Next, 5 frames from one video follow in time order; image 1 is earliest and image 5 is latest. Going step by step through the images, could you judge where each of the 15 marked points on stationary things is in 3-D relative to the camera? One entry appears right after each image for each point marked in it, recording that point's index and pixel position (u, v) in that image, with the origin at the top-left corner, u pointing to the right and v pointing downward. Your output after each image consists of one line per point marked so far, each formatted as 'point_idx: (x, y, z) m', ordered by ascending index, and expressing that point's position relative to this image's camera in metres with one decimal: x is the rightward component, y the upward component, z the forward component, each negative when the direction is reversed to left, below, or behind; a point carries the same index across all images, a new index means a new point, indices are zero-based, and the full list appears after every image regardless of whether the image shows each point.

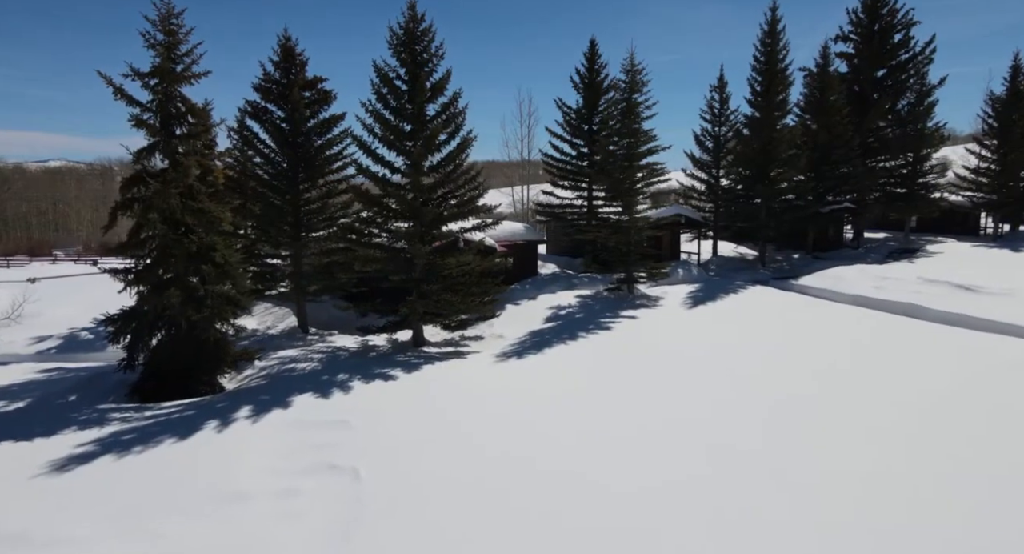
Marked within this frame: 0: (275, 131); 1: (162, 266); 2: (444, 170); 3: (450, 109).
0: (-7.1, +4.4, +19.2) m
1: (-7.6, +0.2, +14.1) m
2: (-2.0, +3.1, +18.6) m
3: (-1.9, +4.8, +18.5) m
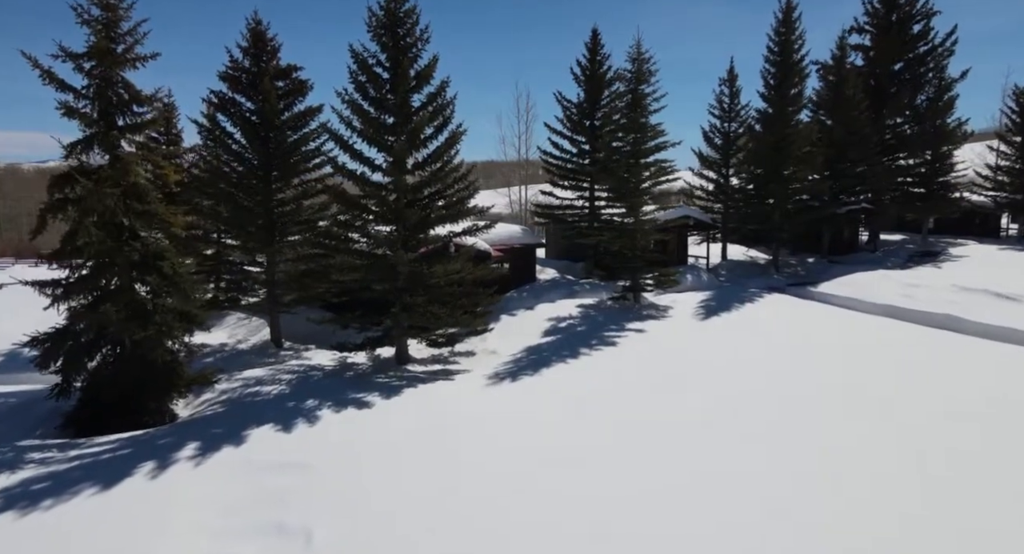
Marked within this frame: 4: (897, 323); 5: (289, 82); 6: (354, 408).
0: (-7.3, +4.1, +17.4) m
1: (-7.8, 0.0, +12.2) m
2: (-2.1, +2.8, +16.7) m
3: (-2.0, +4.5, +16.7) m
4: (+11.6, -1.4, +19.4) m
5: (-6.3, +5.5, +18.0) m
6: (-3.2, -2.6, +12.9) m
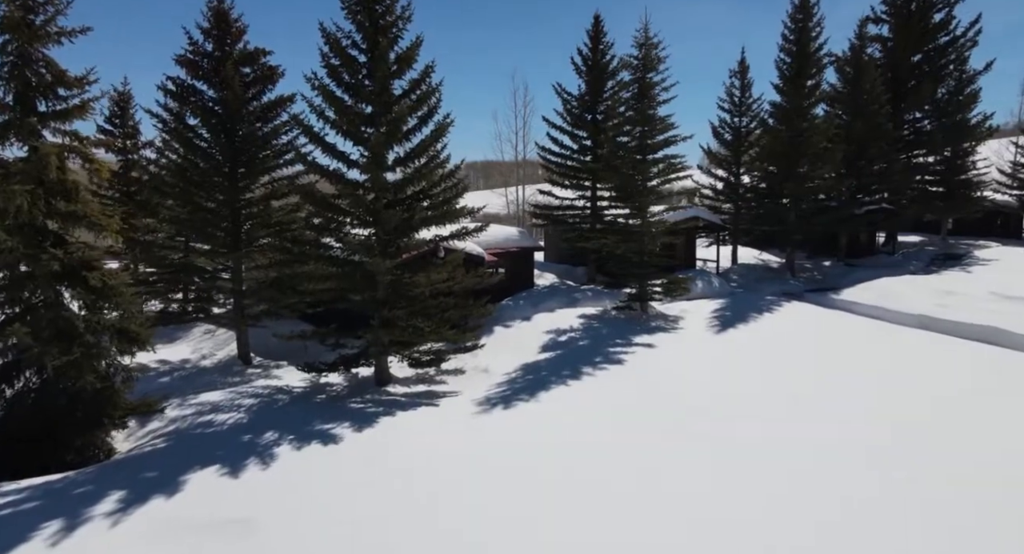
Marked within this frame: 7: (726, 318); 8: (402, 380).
0: (-7.4, +3.9, +15.5) m
1: (-7.9, -0.2, +10.3) m
2: (-2.3, +2.6, +14.9) m
3: (-2.2, +4.3, +14.8) m
4: (+11.4, -1.6, +17.5) m
5: (-6.4, +5.2, +16.1) m
6: (-3.3, -2.9, +11.0) m
7: (+6.4, -1.2, +19.3) m
8: (-2.6, -2.4, +15.2) m
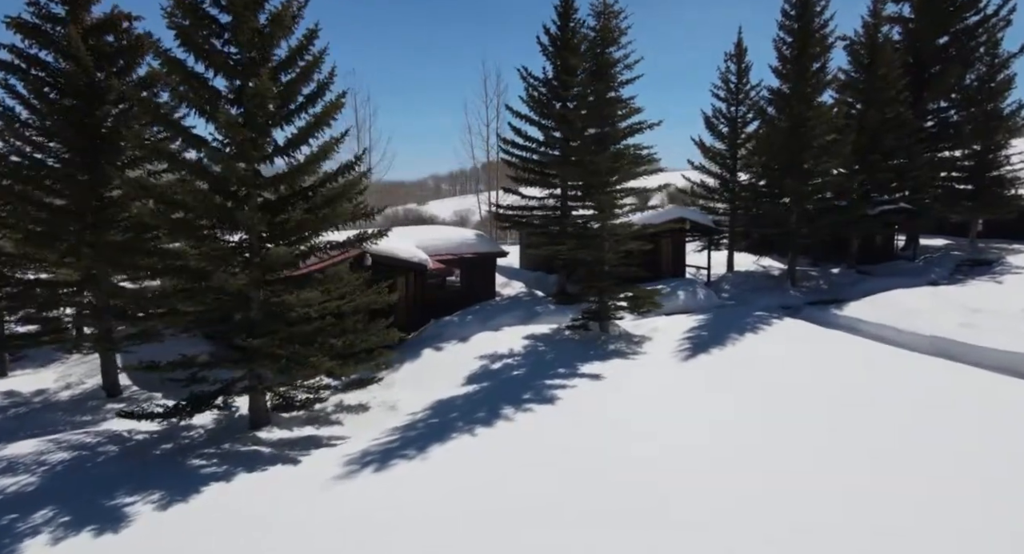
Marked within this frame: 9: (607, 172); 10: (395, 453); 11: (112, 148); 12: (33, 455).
0: (-9.2, +3.6, +12.8) m
1: (-9.8, -0.5, +7.6) m
2: (-4.0, +2.3, +12.0) m
3: (-3.9, +4.0, +11.9) m
4: (+9.7, -1.9, +14.1) m
5: (-8.1, +4.9, +13.3) m
6: (-5.2, -3.2, +8.2) m
7: (+4.8, -1.6, +16.1) m
8: (-4.4, -2.8, +12.3) m
9: (+2.5, +2.8, +17.1) m
10: (-1.8, -2.8, +10.4) m
11: (-8.1, +2.6, +13.1) m
12: (-7.7, -2.8, +10.3) m
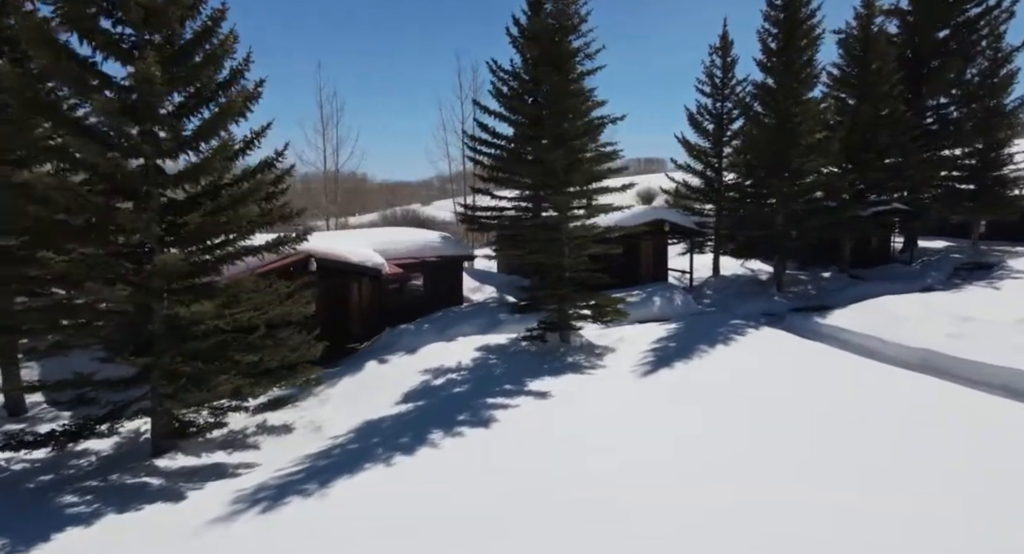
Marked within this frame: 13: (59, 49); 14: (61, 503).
0: (-10.3, +3.5, +11.6) m
1: (-11.0, -0.7, +6.4) m
2: (-5.2, +2.2, +10.7) m
3: (-5.1, +3.9, +10.7) m
4: (+8.6, -2.1, +12.8) m
5: (-9.3, +4.8, +12.2) m
6: (-6.4, -3.3, +7.0) m
7: (+3.7, -1.7, +14.8) m
8: (-5.5, -2.9, +11.1) m
9: (+1.4, +2.6, +15.8) m
10: (-3.0, -3.0, +9.2) m
11: (-9.3, +2.5, +11.9) m
12: (-8.8, -3.0, +9.1) m
13: (-6.9, +3.5, +10.1) m
14: (-6.2, -3.1, +9.0) m
